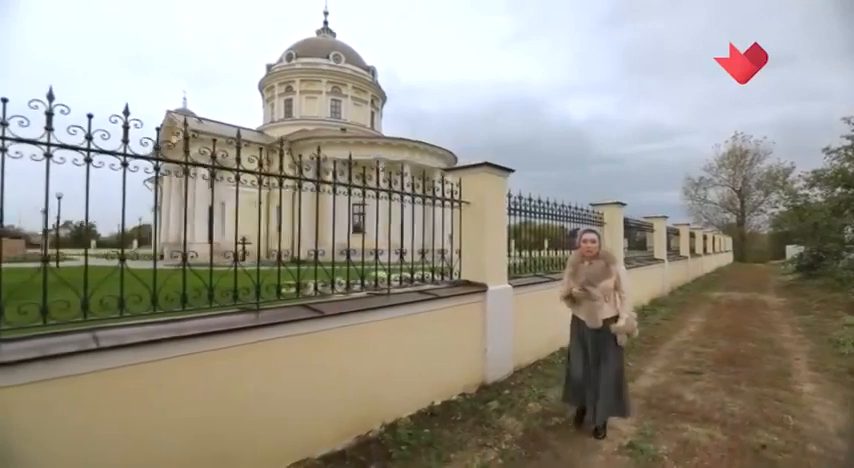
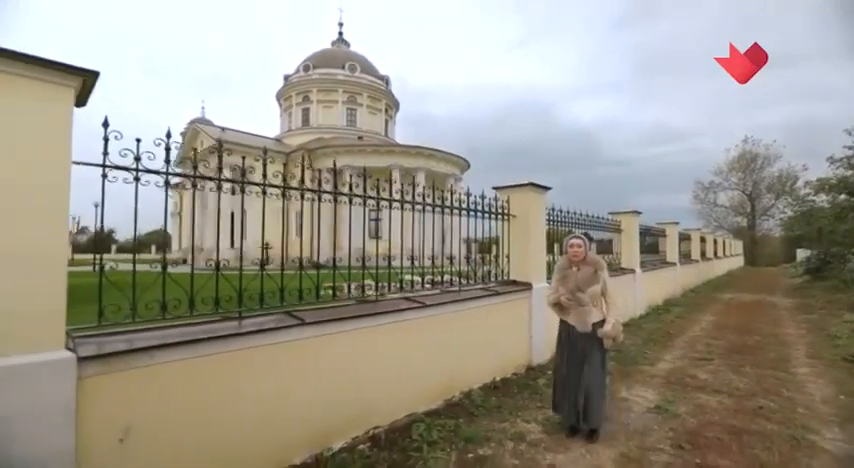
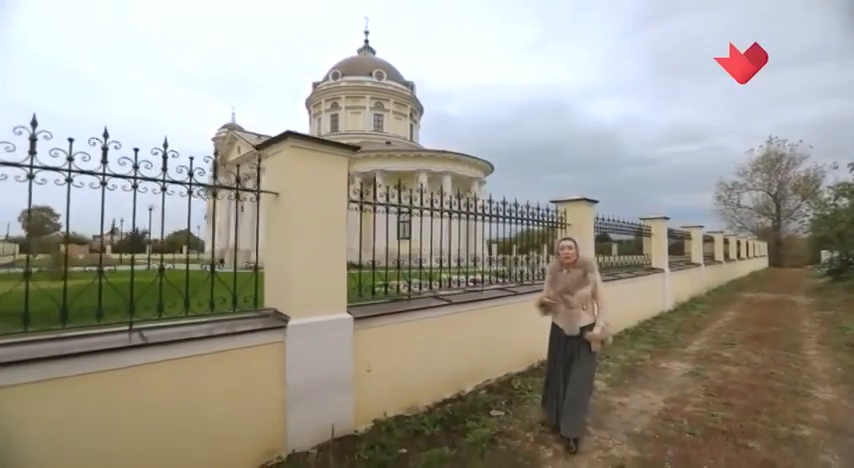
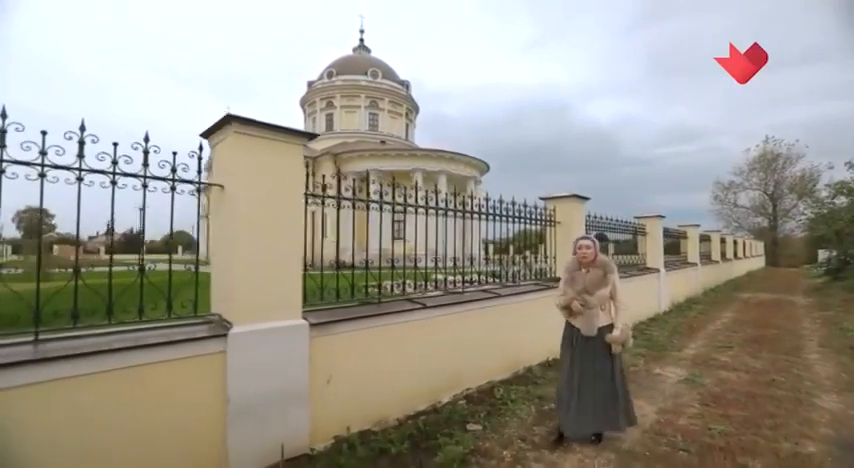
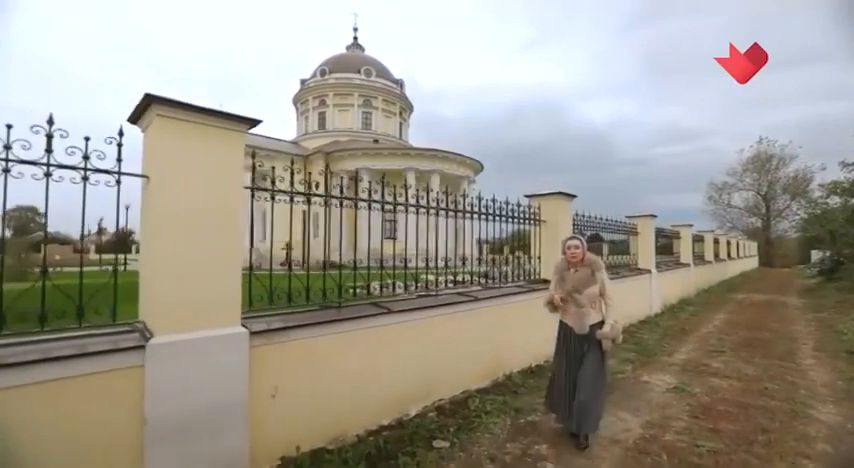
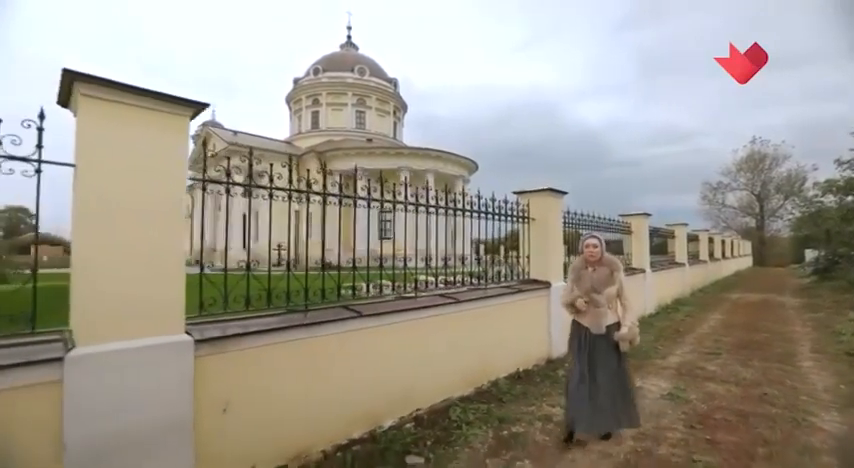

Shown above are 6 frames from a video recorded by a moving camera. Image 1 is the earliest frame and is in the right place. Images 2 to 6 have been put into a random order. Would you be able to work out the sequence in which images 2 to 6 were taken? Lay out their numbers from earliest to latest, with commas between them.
2, 6, 5, 4, 3
